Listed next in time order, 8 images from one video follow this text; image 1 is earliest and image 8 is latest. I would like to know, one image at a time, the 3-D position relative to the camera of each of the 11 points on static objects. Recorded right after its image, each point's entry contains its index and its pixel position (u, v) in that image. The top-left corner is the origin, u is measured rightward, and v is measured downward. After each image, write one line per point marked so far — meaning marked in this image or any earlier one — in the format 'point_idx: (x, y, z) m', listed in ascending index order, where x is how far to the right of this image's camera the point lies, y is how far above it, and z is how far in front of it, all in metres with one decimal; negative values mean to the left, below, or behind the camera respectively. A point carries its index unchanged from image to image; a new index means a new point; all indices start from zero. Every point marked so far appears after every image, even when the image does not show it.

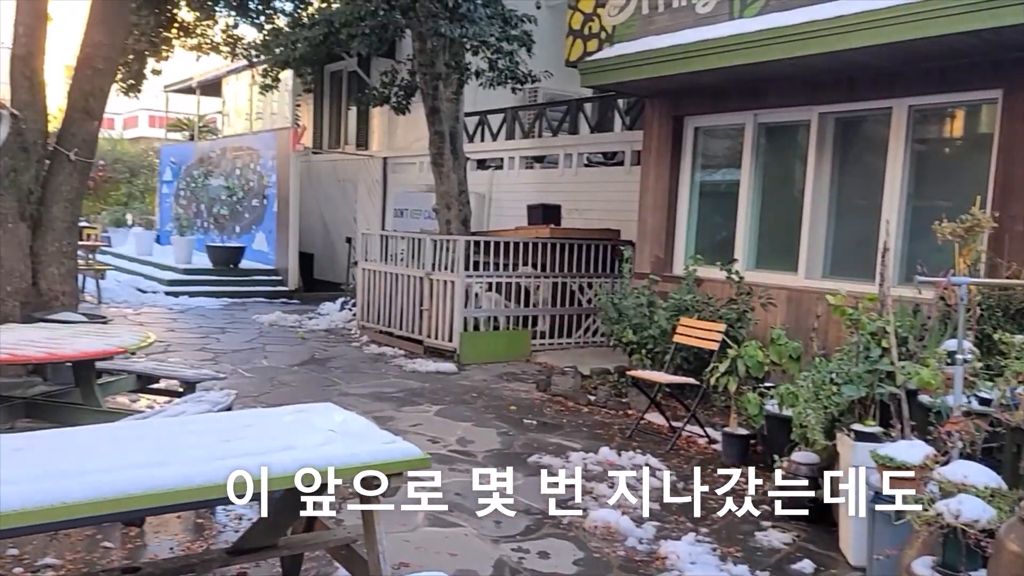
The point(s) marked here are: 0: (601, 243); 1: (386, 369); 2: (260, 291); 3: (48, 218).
0: (+0.9, +0.5, +8.7) m
1: (-1.1, -0.7, +7.5) m
2: (-3.9, 0.0, +12.8) m
3: (-3.4, +0.5, +6.1) m
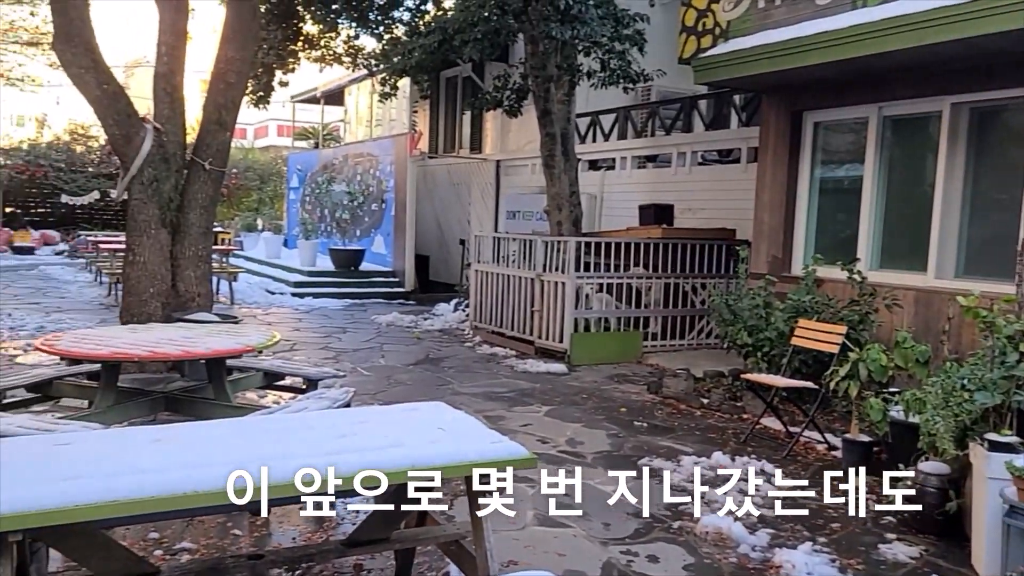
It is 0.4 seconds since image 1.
0: (+2.1, +0.5, +8.5) m
1: (-0.1, -0.7, +7.6) m
2: (-2.1, -0.1, +13.2) m
3: (-2.5, +0.5, +6.5) m
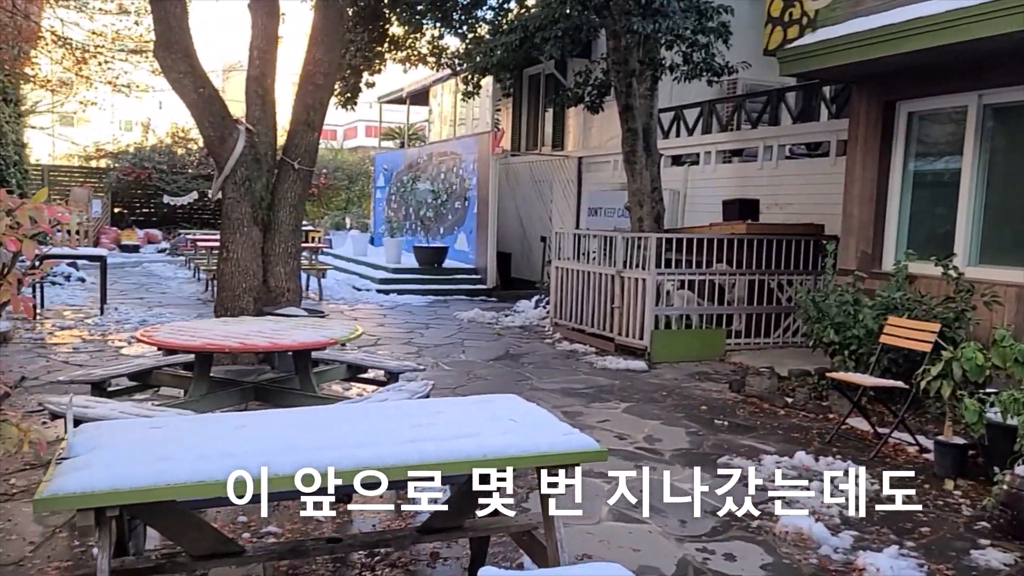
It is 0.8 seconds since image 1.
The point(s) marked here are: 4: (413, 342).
0: (+2.9, +0.5, +8.3) m
1: (+0.6, -0.7, +7.6) m
2: (-0.8, 0.0, +13.4) m
3: (-1.9, +0.5, +6.7) m
4: (-1.0, -0.6, +8.6) m
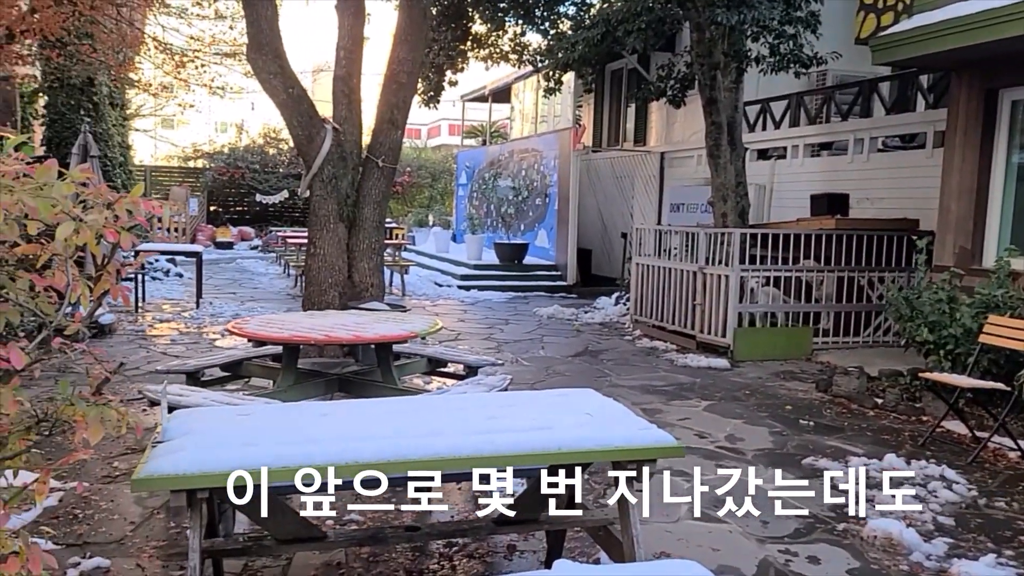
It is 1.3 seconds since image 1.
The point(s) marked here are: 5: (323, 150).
0: (+3.7, +0.5, +8.0) m
1: (+1.3, -0.7, +7.5) m
2: (+0.5, 0.0, +13.4) m
3: (-1.3, +0.6, +6.9) m
4: (-0.2, -0.5, +8.6) m
5: (-1.5, +1.1, +6.5) m
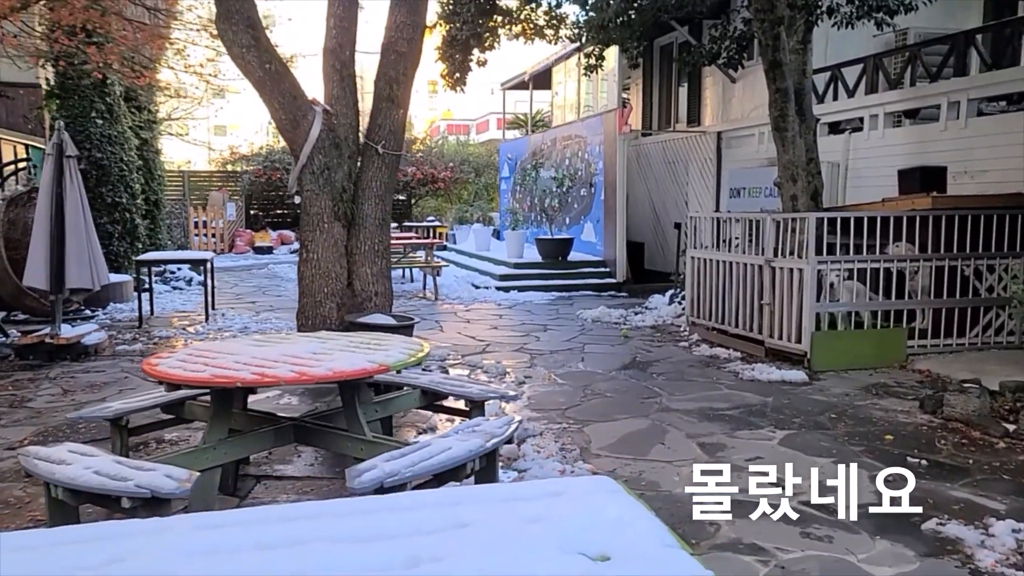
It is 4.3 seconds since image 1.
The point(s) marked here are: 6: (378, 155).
0: (+3.9, +0.6, +6.6) m
1: (+1.6, -0.7, +6.3) m
2: (+1.1, +0.1, +12.3) m
3: (-1.1, +0.5, +5.9) m
4: (+0.1, -0.5, +7.5) m
5: (-1.3, +1.0, +5.5) m
6: (-0.9, +0.9, +5.9) m
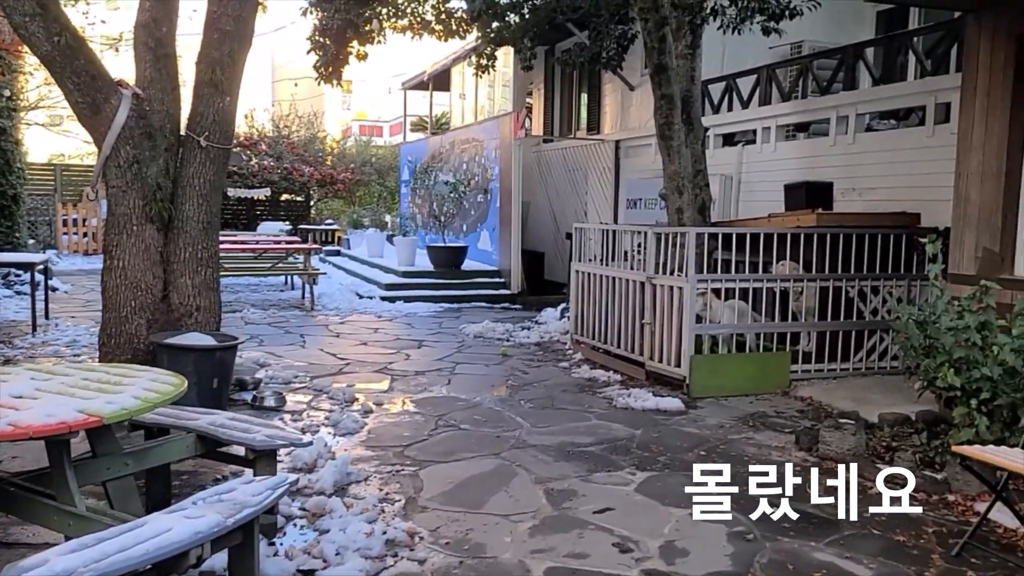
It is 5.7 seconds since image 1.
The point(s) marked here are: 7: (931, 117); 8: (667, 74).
0: (+2.9, +0.4, +6.3) m
1: (+0.5, -0.8, +5.7) m
2: (-0.4, -0.1, +11.7) m
3: (-2.0, +0.4, +5.1) m
4: (-1.0, -0.7, +6.8) m
5: (-2.3, +0.9, +4.7) m
6: (-1.9, +0.9, +5.1) m
7: (+3.3, +1.4, +6.5) m
8: (+1.3, +1.8, +6.9) m
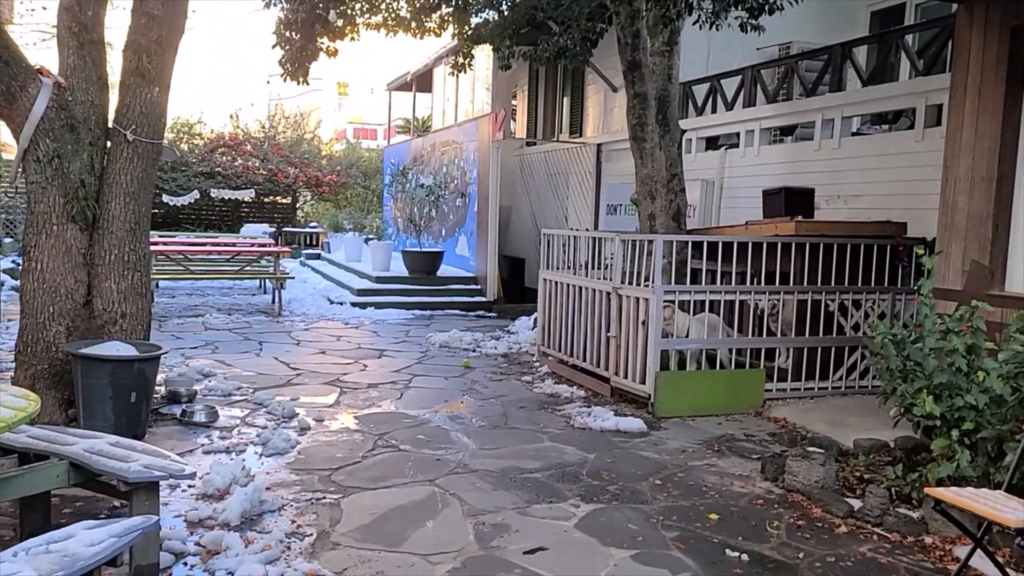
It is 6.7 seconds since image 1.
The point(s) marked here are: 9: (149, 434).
0: (+2.6, +0.3, +5.9) m
1: (+0.2, -0.9, +5.4) m
2: (-0.8, -0.2, +11.3) m
3: (-2.3, +0.4, +4.7) m
4: (-1.3, -0.7, +6.5) m
5: (-2.5, +0.9, +4.4) m
6: (-2.2, +0.8, +4.7) m
7: (+3.0, +1.2, +6.1) m
8: (+1.0, +1.7, +6.6) m
9: (-2.0, -0.8, +4.7) m
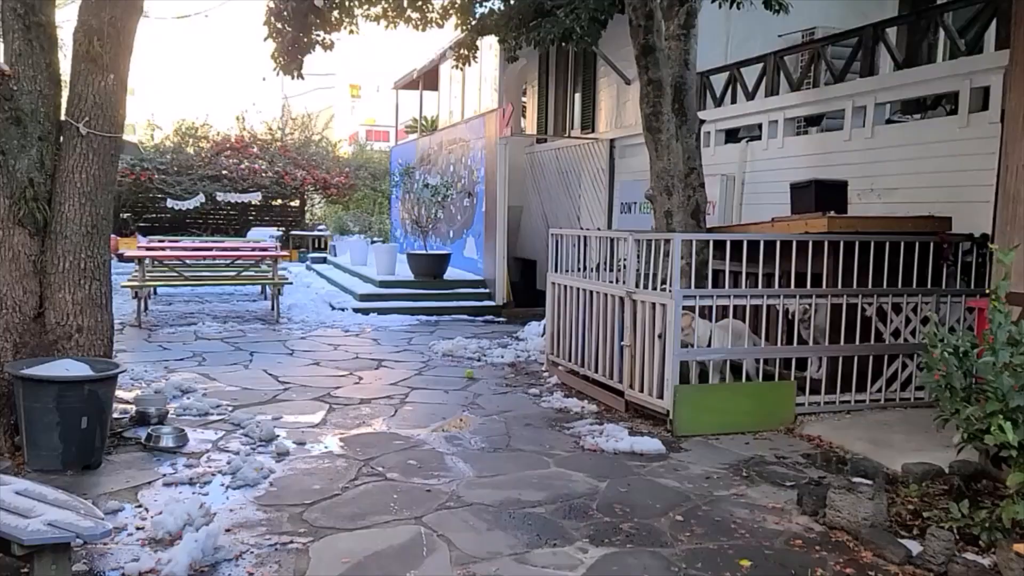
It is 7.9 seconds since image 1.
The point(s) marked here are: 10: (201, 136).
0: (+2.6, +0.3, +5.4) m
1: (+0.3, -0.9, +4.8) m
2: (-0.6, -0.2, +10.8) m
3: (-2.3, +0.3, +4.2) m
4: (-1.3, -0.8, +6.0) m
5: (-2.6, +0.8, +3.9) m
6: (-2.2, +0.8, +4.2) m
7: (+3.0, +1.2, +5.6) m
8: (+1.0, +1.7, +6.0) m
9: (-2.0, -0.9, +4.2) m
10: (-7.5, +3.5, +19.7) m
